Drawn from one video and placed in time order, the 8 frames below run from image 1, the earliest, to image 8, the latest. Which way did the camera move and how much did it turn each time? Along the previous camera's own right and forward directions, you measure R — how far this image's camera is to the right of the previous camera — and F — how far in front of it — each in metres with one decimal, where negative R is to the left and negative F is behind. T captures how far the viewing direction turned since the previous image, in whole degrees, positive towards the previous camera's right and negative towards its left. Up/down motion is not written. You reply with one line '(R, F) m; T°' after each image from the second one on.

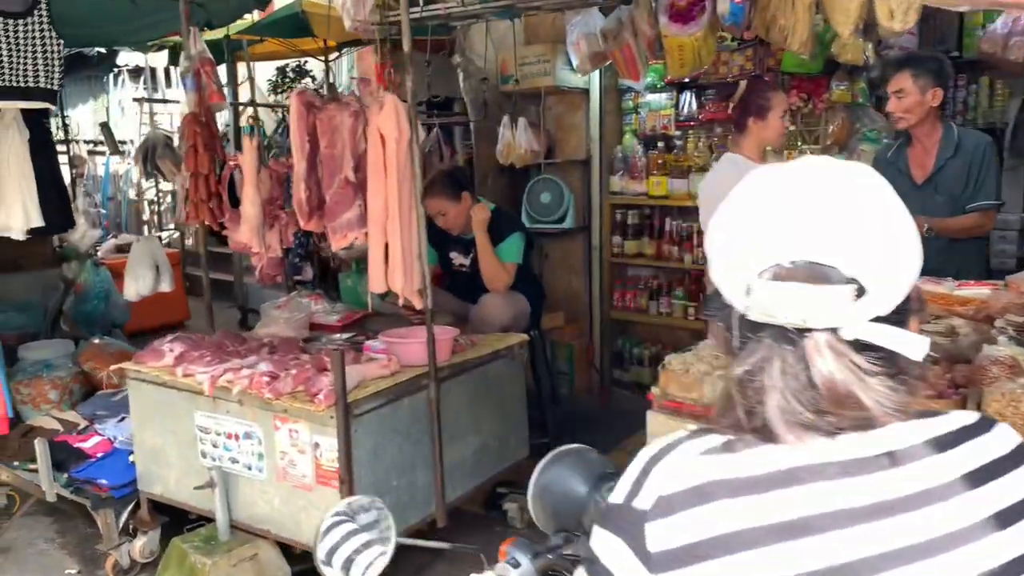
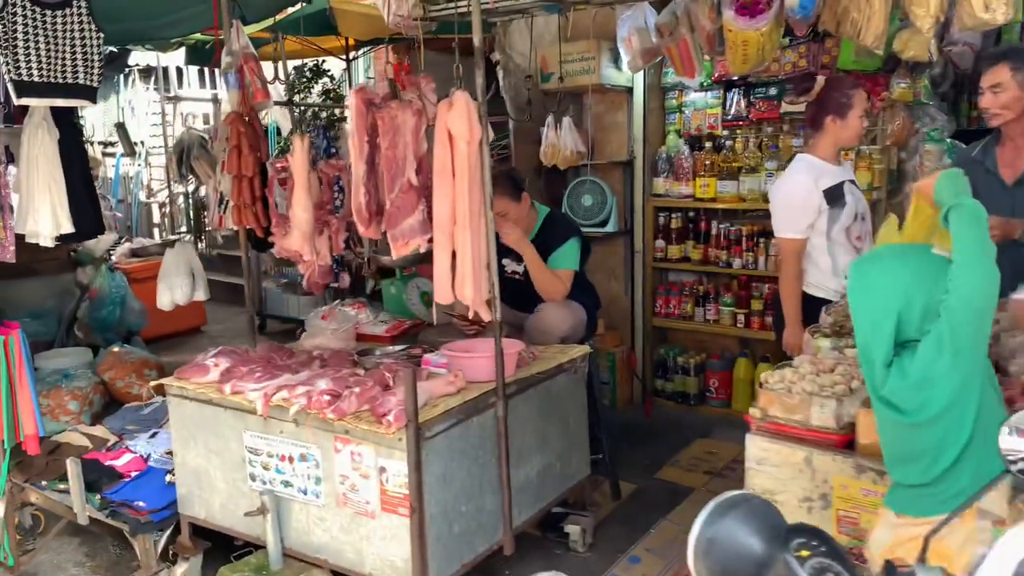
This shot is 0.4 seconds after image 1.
(-0.3, +0.2) m; 0°
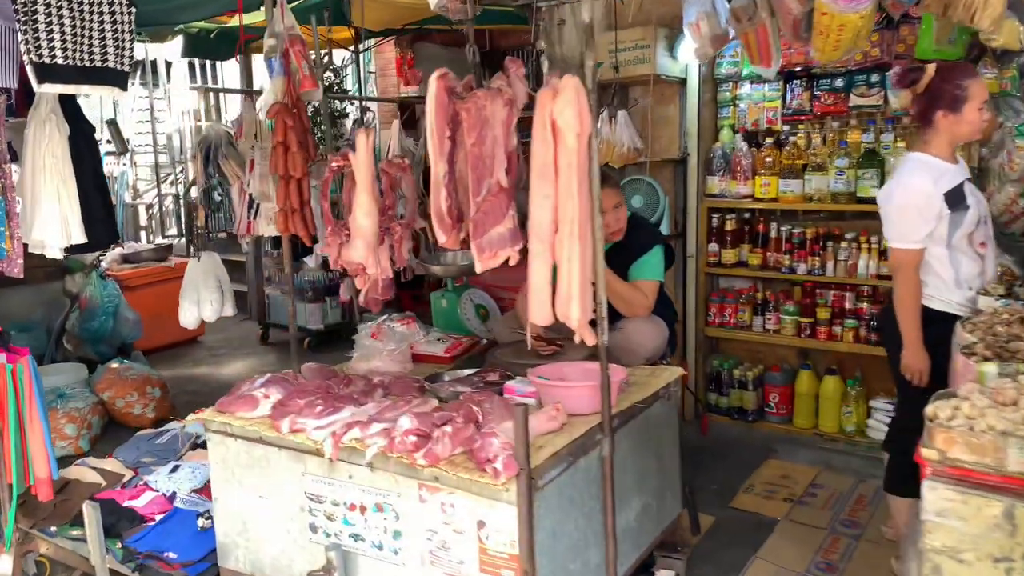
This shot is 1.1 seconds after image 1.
(-0.4, +0.4) m; +2°
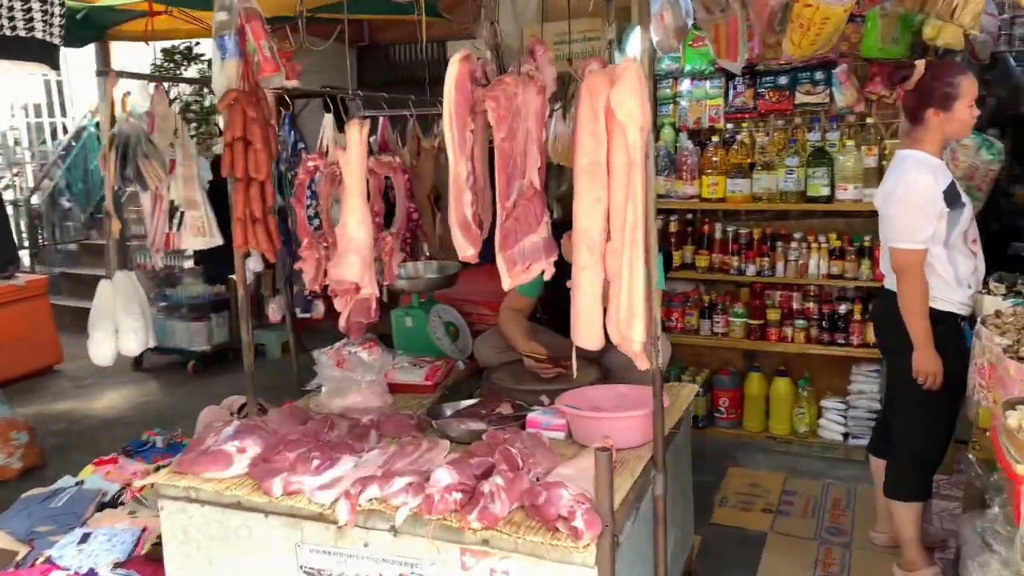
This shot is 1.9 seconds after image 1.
(-0.5, +0.4) m; +11°
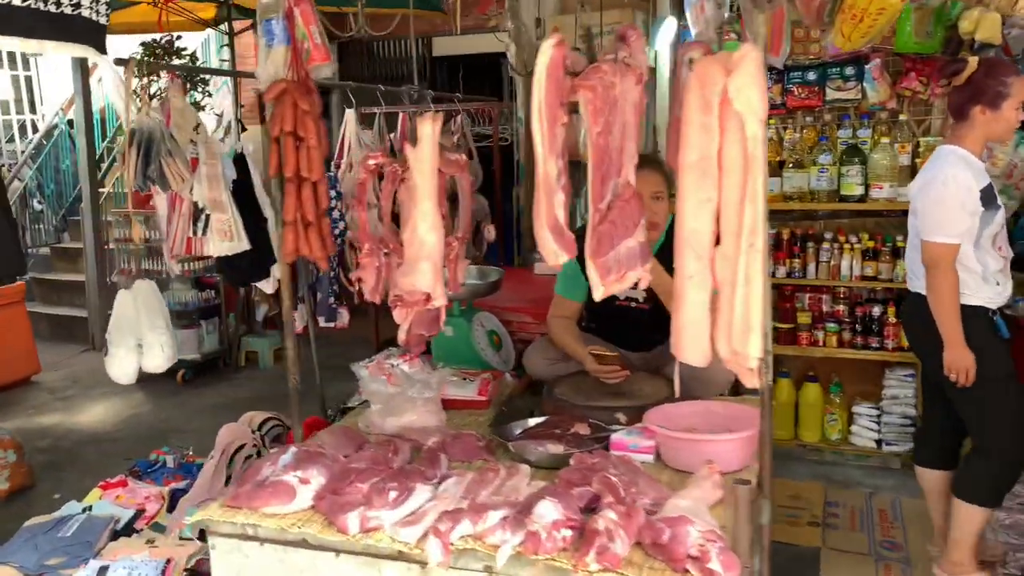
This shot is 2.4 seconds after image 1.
(-0.3, +0.2) m; +3°
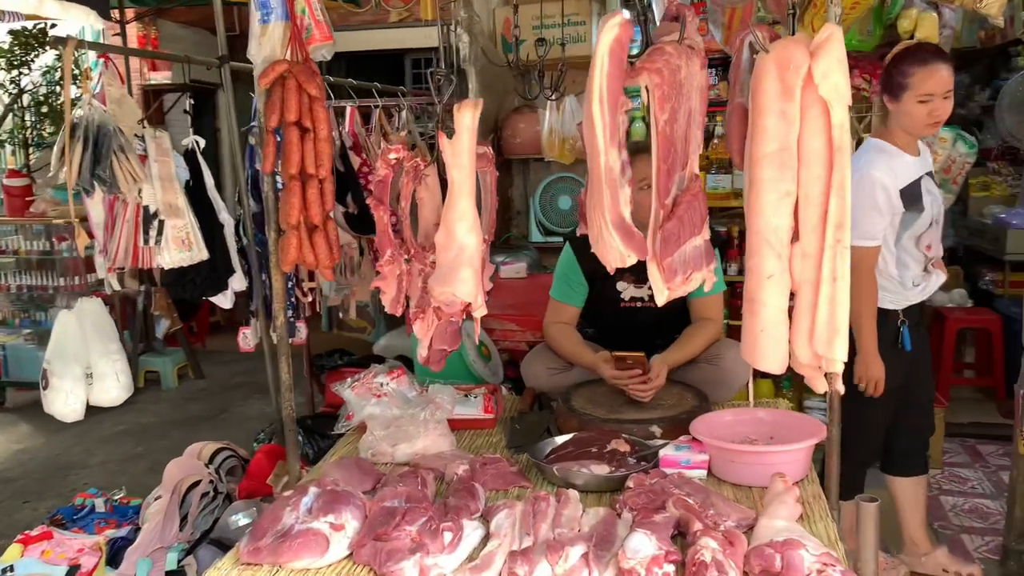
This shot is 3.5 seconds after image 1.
(-0.4, +0.3) m; +9°
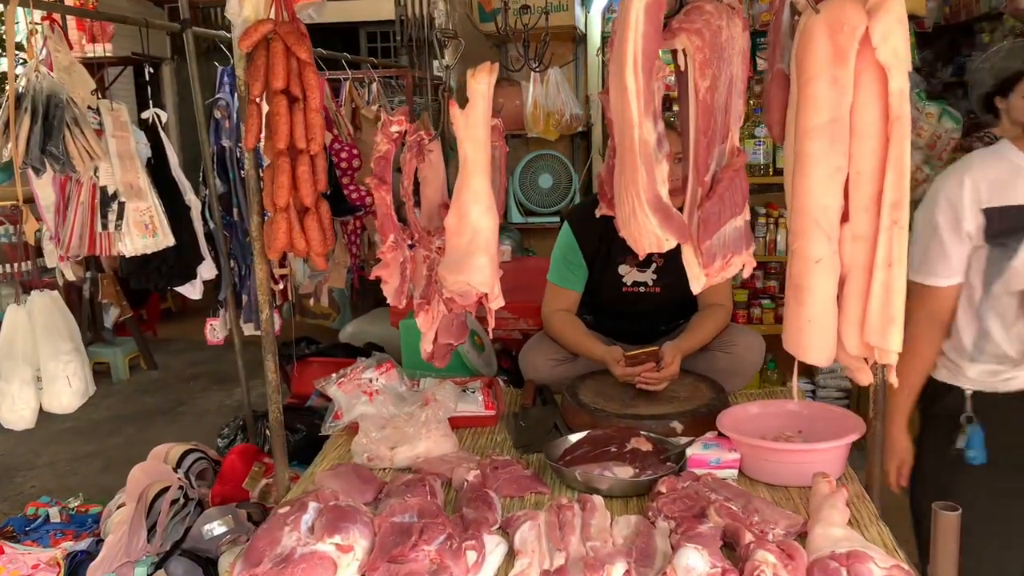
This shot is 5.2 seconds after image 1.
(-0.1, +0.2) m; +3°
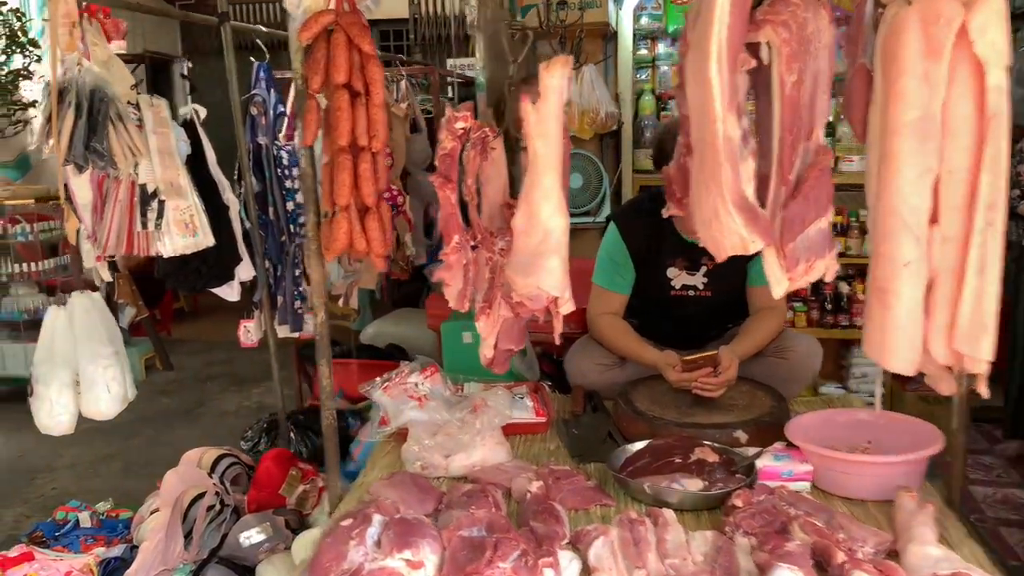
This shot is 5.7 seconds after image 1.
(-0.1, +0.1) m; 0°
